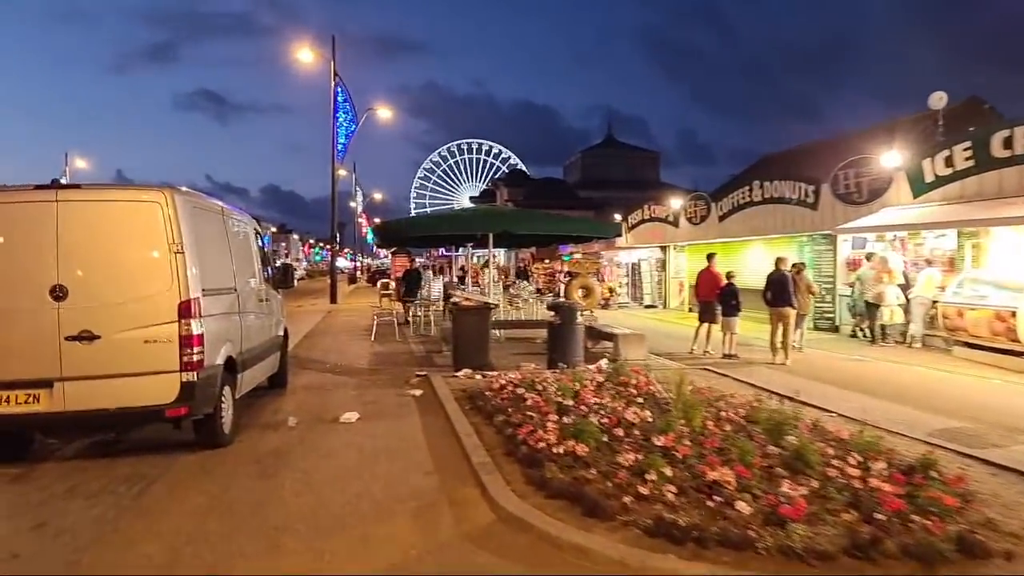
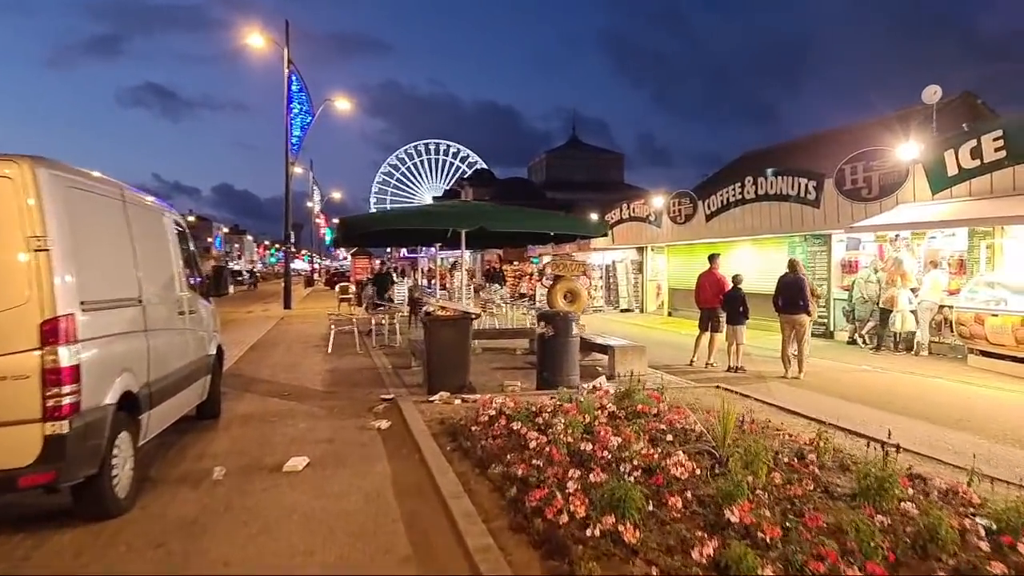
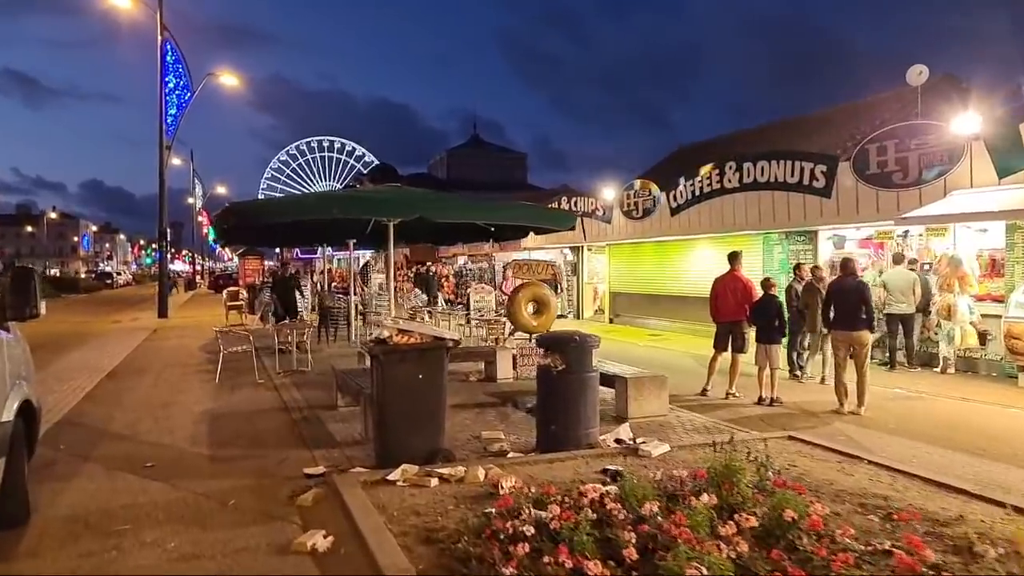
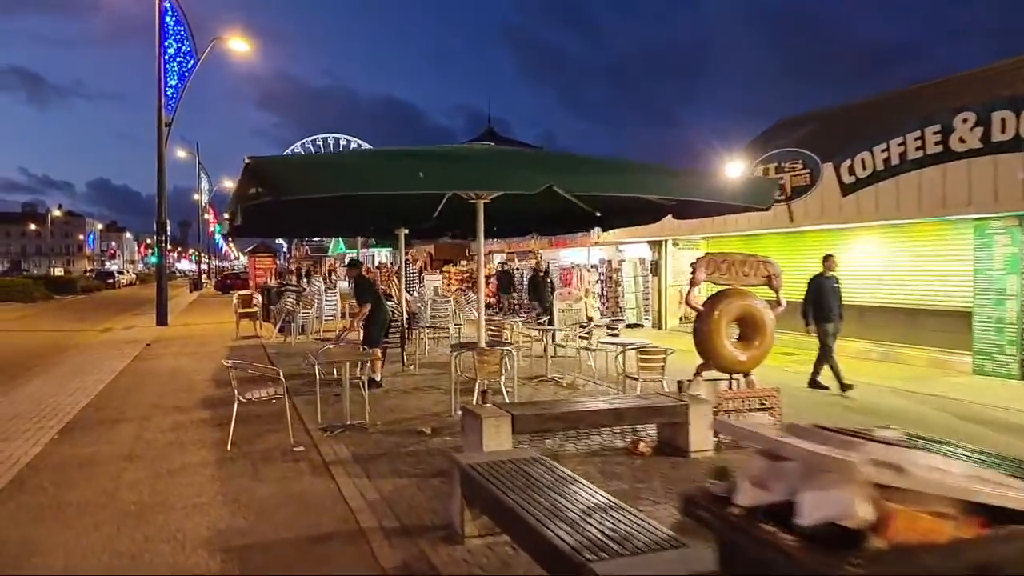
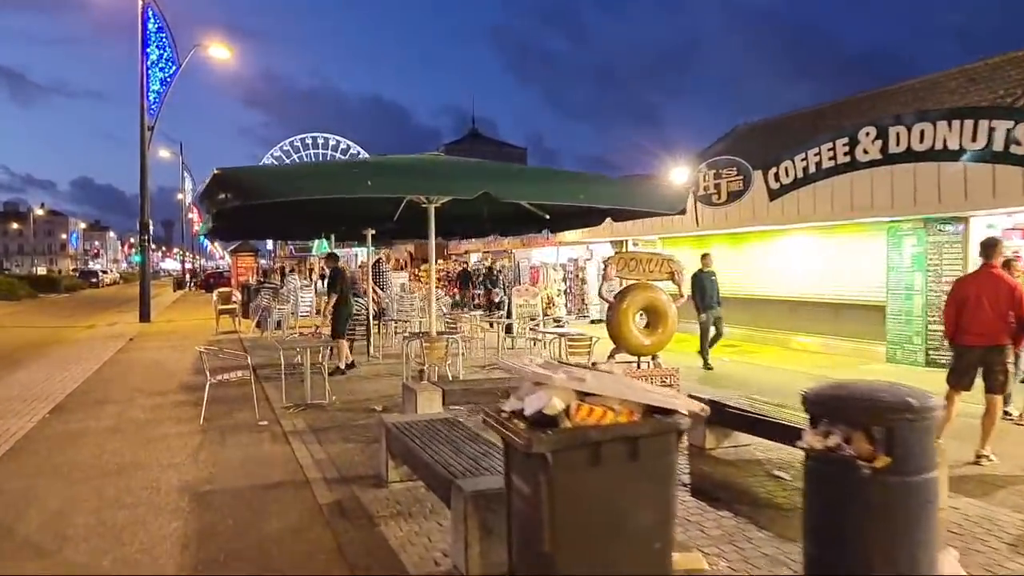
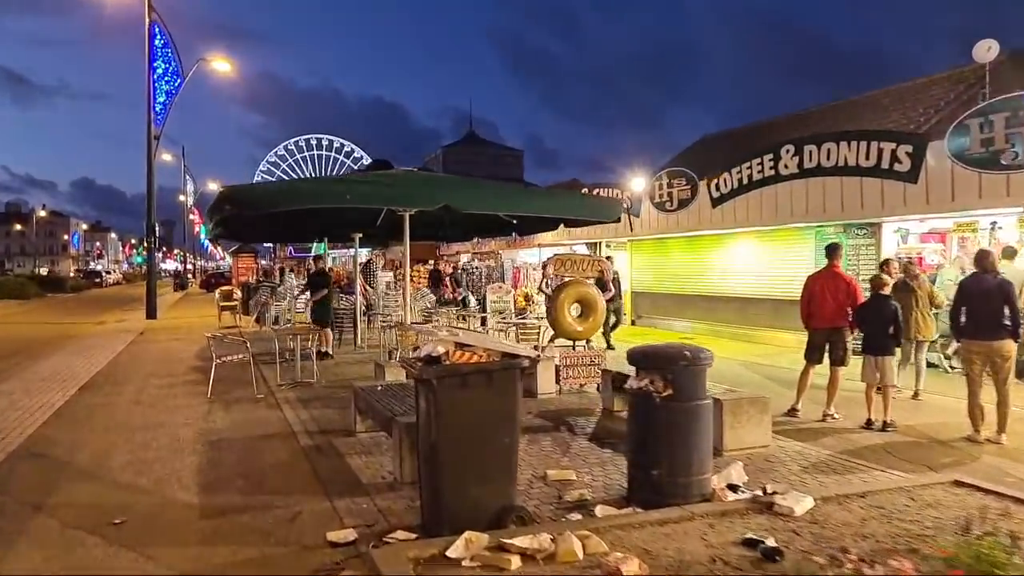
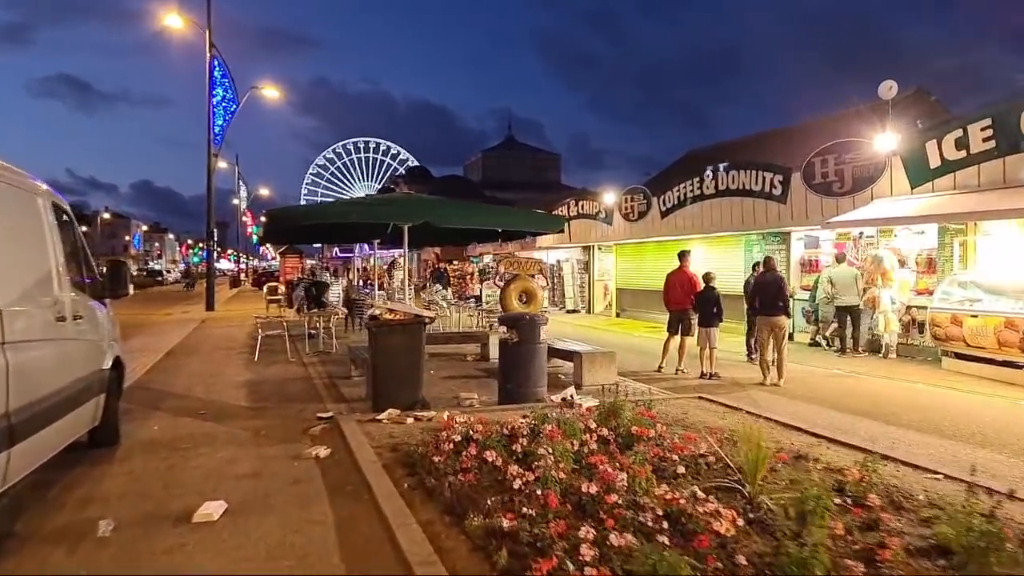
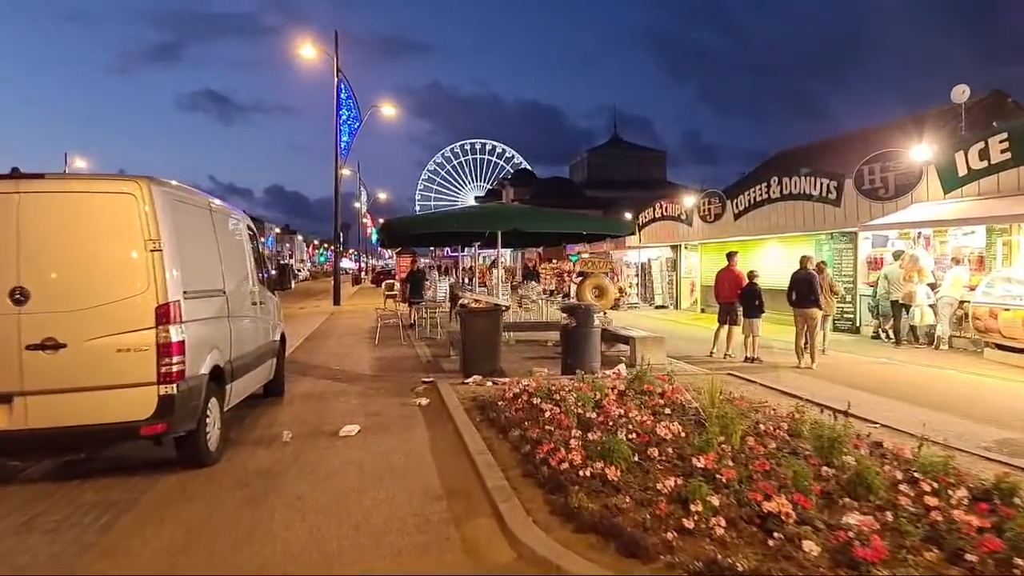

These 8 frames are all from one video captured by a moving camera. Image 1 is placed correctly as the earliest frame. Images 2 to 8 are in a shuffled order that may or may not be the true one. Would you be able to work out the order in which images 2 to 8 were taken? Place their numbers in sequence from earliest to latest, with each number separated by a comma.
8, 2, 7, 3, 6, 5, 4
